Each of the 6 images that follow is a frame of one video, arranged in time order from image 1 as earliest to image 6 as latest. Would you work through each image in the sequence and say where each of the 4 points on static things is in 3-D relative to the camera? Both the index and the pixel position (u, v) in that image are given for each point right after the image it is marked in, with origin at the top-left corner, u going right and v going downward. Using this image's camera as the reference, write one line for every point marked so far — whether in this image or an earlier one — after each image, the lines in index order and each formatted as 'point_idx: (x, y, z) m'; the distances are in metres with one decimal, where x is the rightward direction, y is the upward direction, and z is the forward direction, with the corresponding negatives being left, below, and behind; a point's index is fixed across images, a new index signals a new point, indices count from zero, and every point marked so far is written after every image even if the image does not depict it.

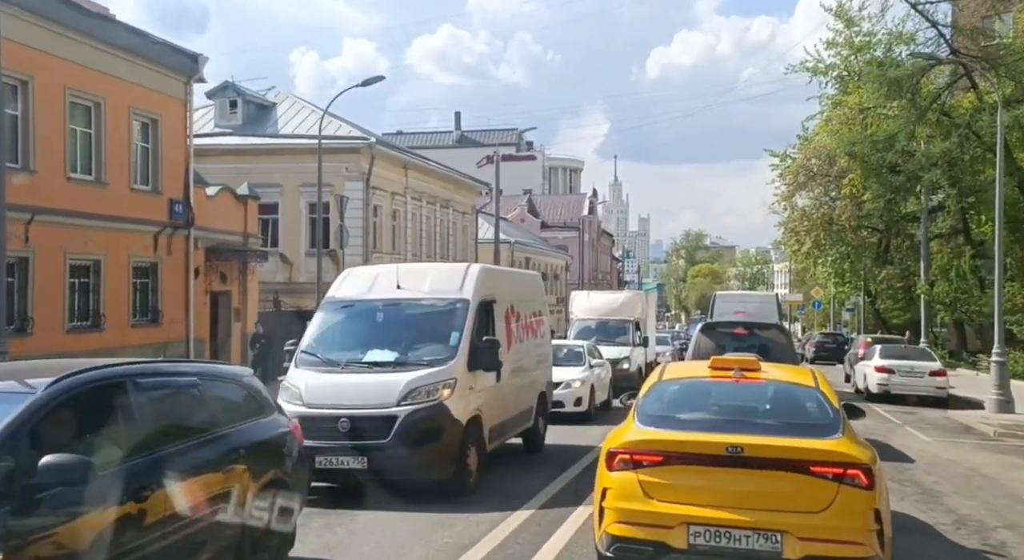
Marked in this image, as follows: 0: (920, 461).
0: (+4.9, -2.2, +12.8) m
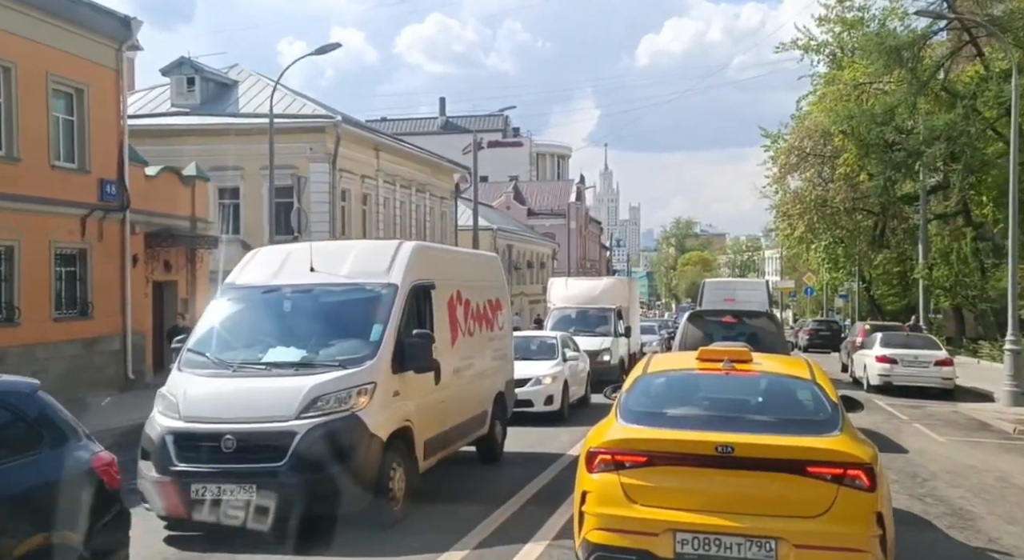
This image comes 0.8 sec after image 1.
0: (+4.4, -1.9, +11.1) m
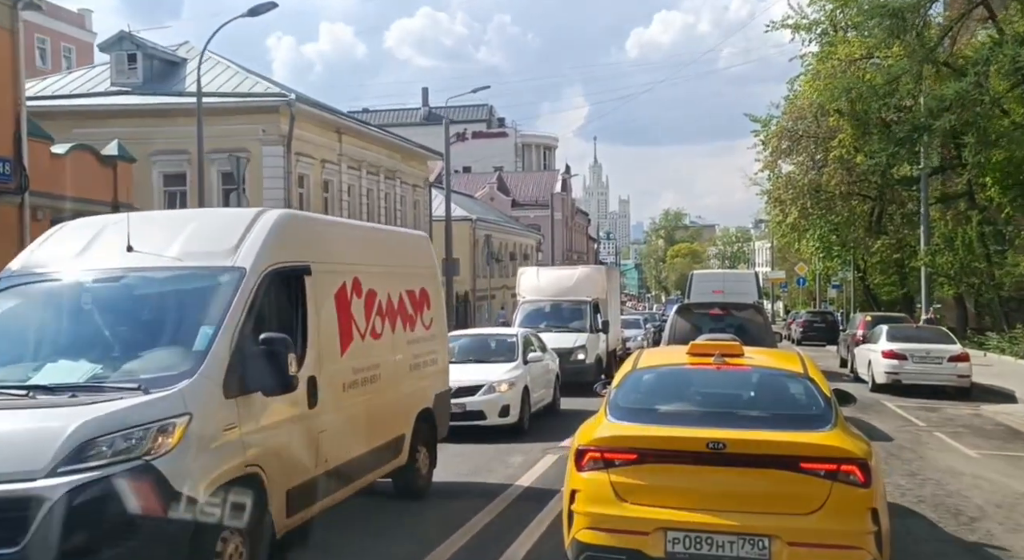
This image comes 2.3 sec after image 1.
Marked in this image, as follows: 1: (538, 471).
0: (+3.9, -1.8, +8.7) m
1: (+0.2, -1.8, +10.2) m
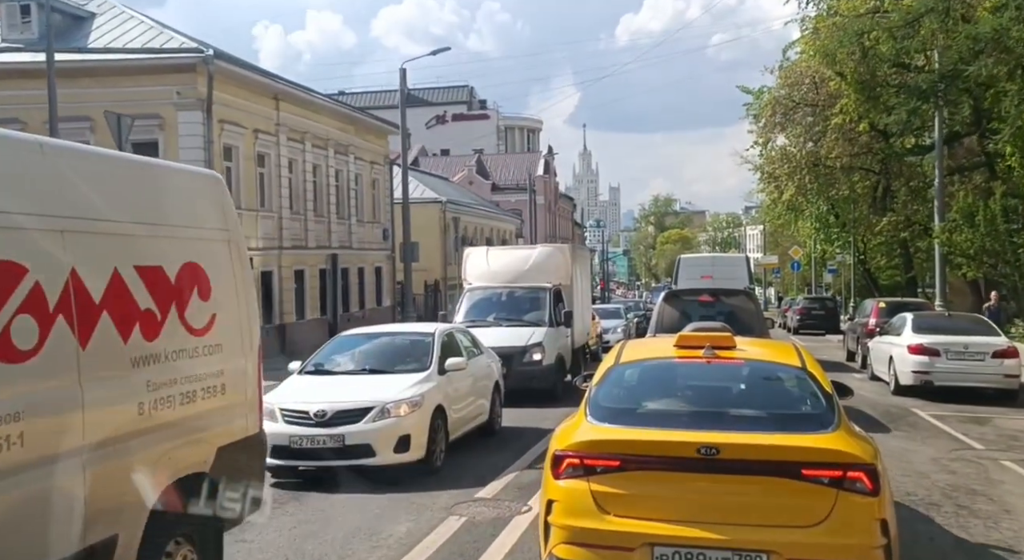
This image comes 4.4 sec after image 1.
0: (+3.1, -1.6, +5.0) m
1: (-0.5, -1.6, +6.5) m
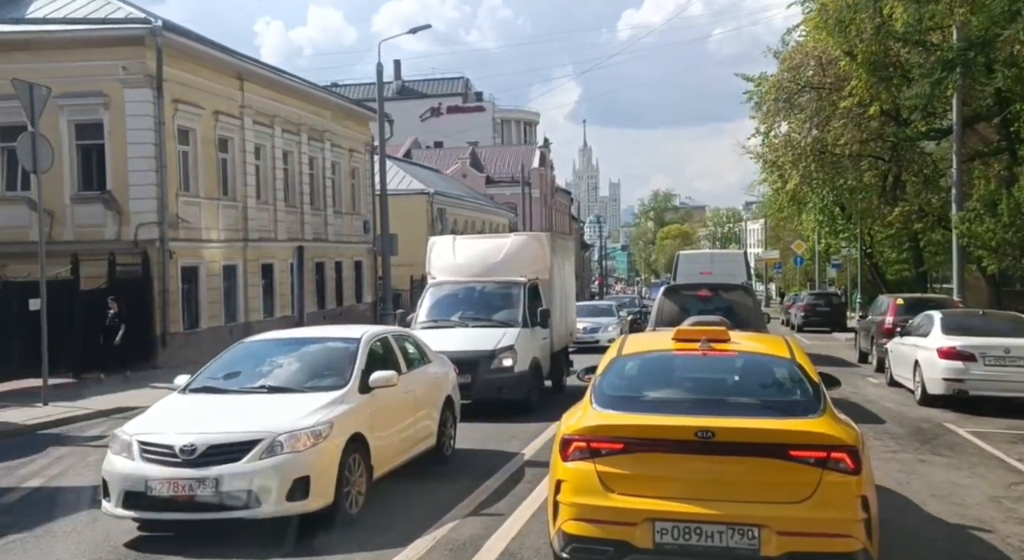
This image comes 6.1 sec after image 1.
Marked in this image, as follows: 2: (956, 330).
0: (+2.7, -1.5, +2.9) m
1: (-1.0, -1.6, +4.3) m
2: (+6.0, -0.7, +14.5) m
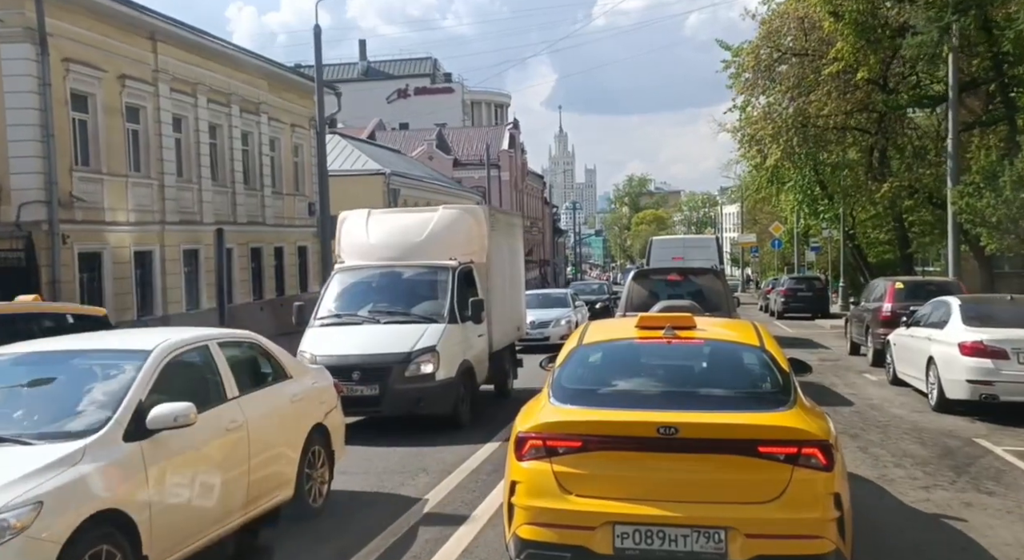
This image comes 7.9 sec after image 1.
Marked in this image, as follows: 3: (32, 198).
0: (+2.1, -1.5, +0.1) m
1: (-1.5, -1.6, +1.5) m
2: (+5.2, -0.5, +11.8) m
3: (-8.3, +1.4, +18.5) m
